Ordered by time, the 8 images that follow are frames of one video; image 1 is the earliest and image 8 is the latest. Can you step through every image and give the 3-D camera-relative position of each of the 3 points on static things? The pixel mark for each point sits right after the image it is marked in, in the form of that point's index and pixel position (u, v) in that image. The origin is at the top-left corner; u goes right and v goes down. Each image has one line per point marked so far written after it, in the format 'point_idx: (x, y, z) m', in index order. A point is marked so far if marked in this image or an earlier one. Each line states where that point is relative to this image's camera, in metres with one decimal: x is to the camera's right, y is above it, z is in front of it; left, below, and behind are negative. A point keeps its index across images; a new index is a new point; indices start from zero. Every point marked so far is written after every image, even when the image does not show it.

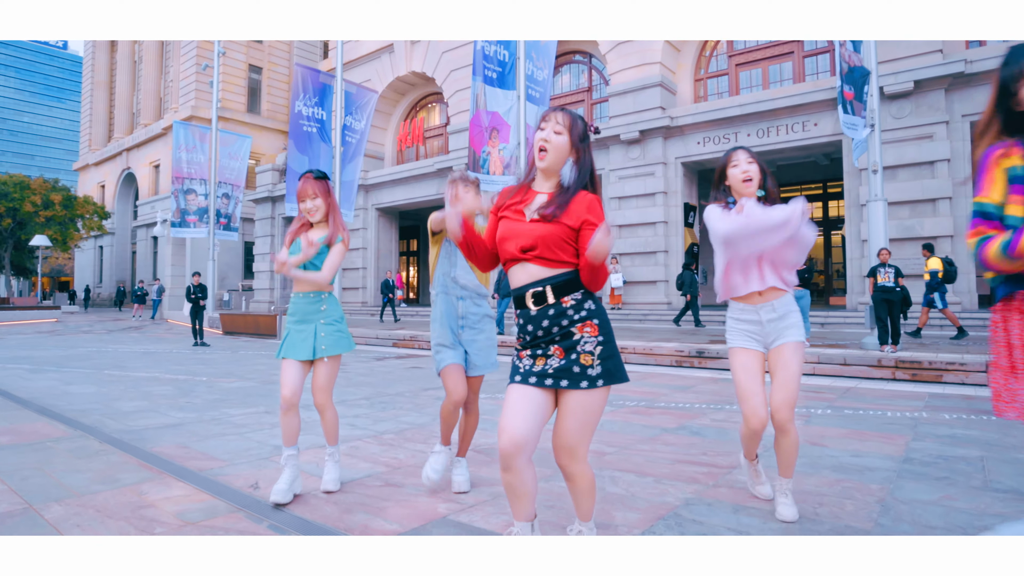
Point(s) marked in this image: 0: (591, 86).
0: (+1.8, +6.0, +17.4) m
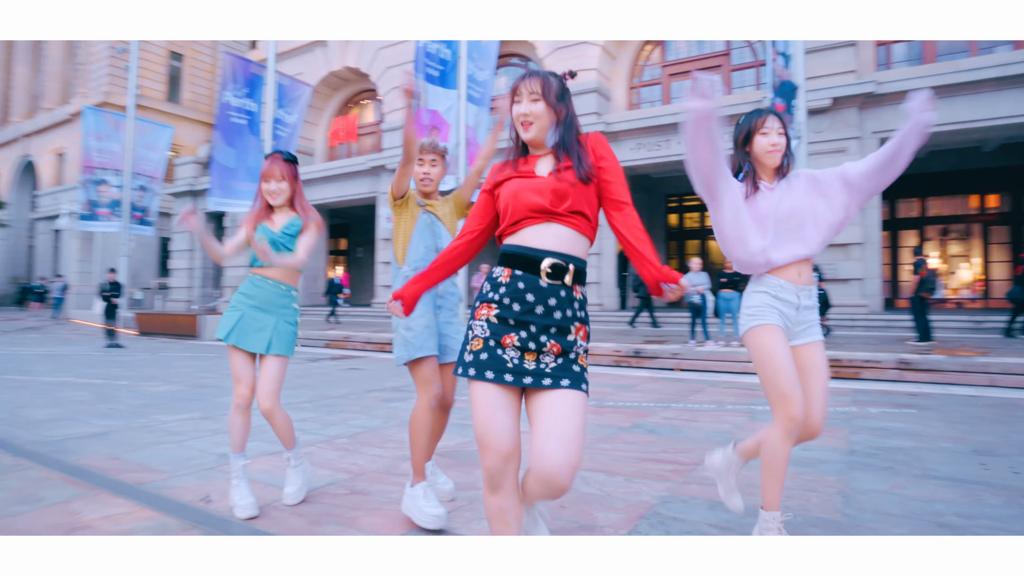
0: (0.0, +6.0, +17.5) m
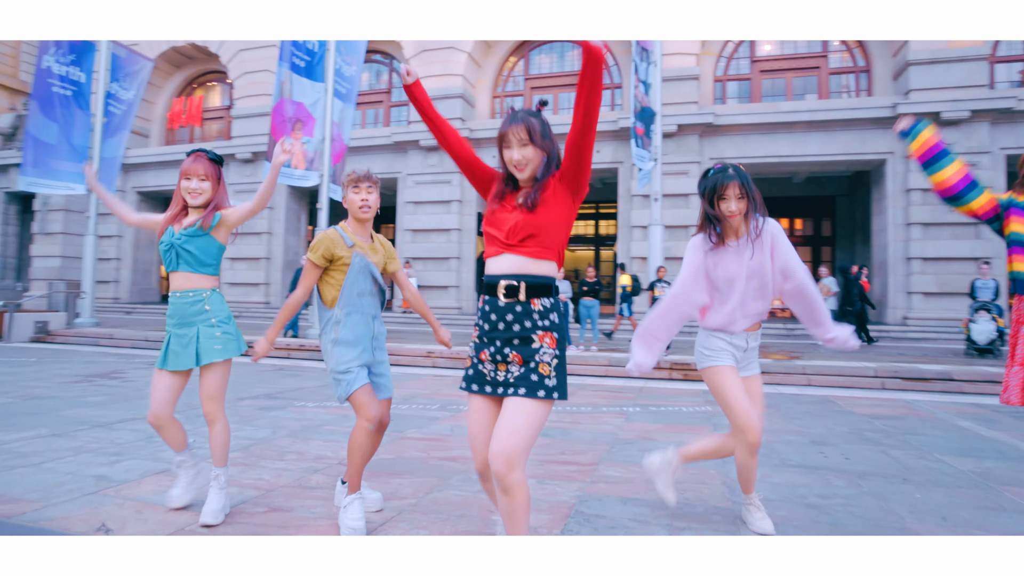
0: (-3.8, +5.9, +17.1) m
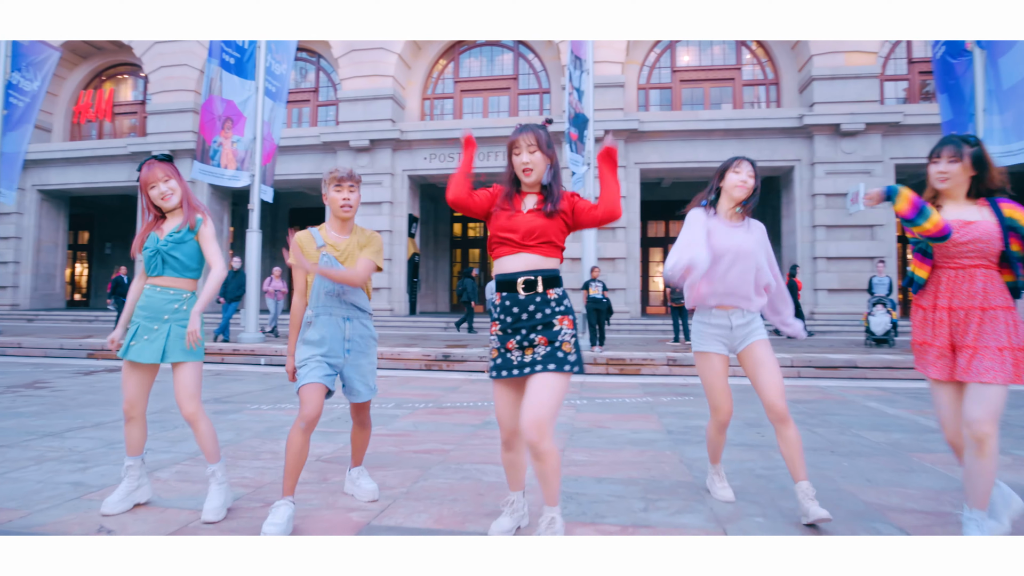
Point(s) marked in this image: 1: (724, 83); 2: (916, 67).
0: (-5.7, +5.9, +16.7) m
1: (+5.6, +5.5, +15.1) m
2: (+10.2, +5.6, +14.4) m
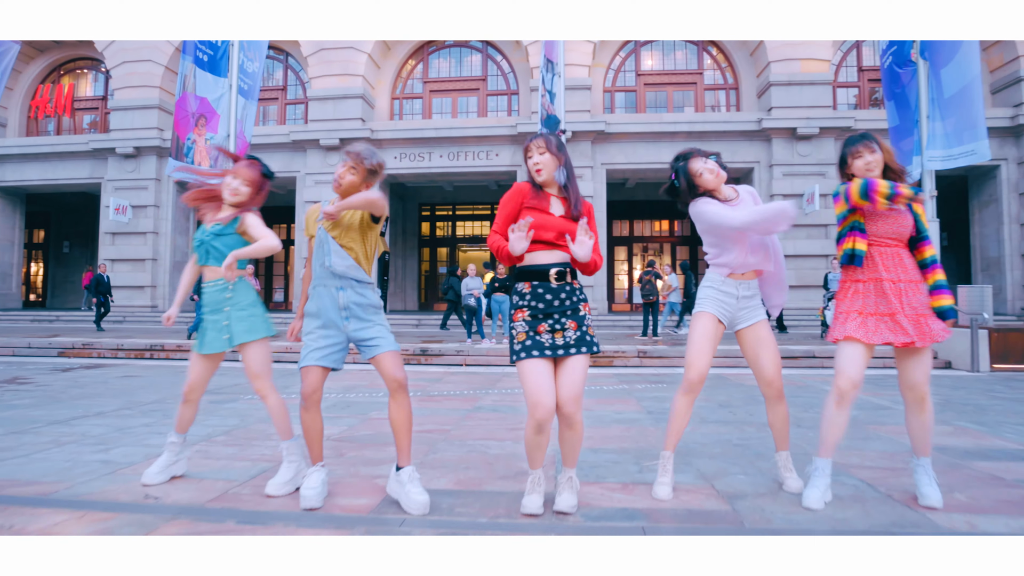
0: (-6.6, +5.9, +16.5) m
1: (+4.8, +5.6, +15.7) m
2: (+9.5, +5.7, +15.2) m
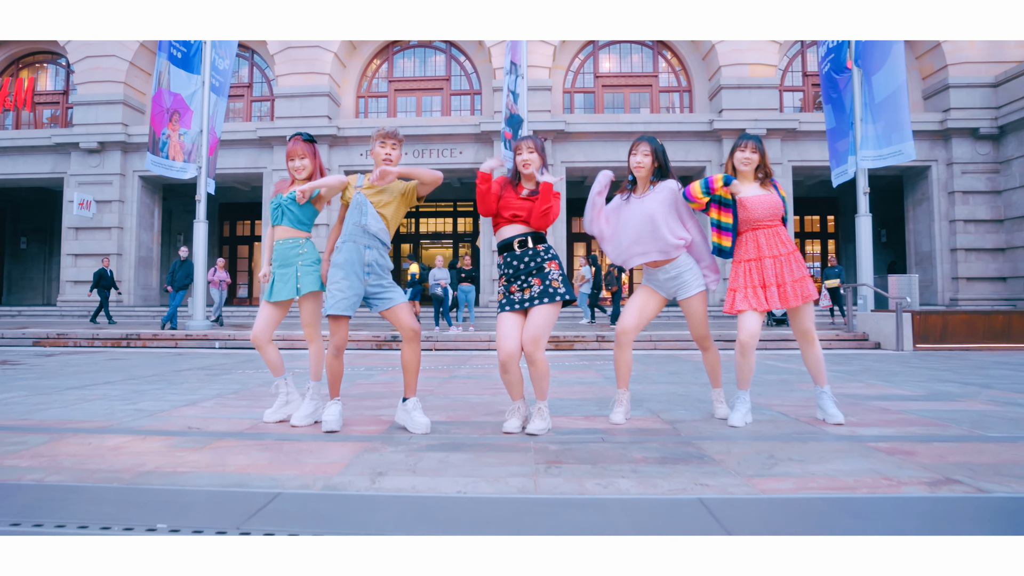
0: (-7.6, +6.0, +16.6) m
1: (+3.8, +5.8, +16.5) m
2: (+8.5, +6.0, +16.3) m
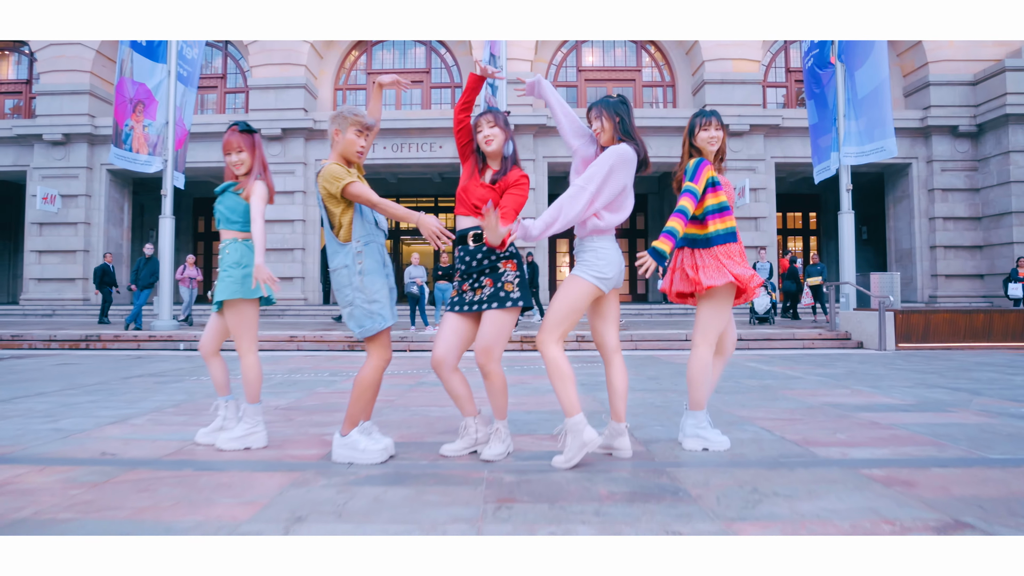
0: (-8.1, +6.1, +16.1) m
1: (+3.3, +5.8, +16.3) m
2: (+8.0, +6.0, +16.2) m
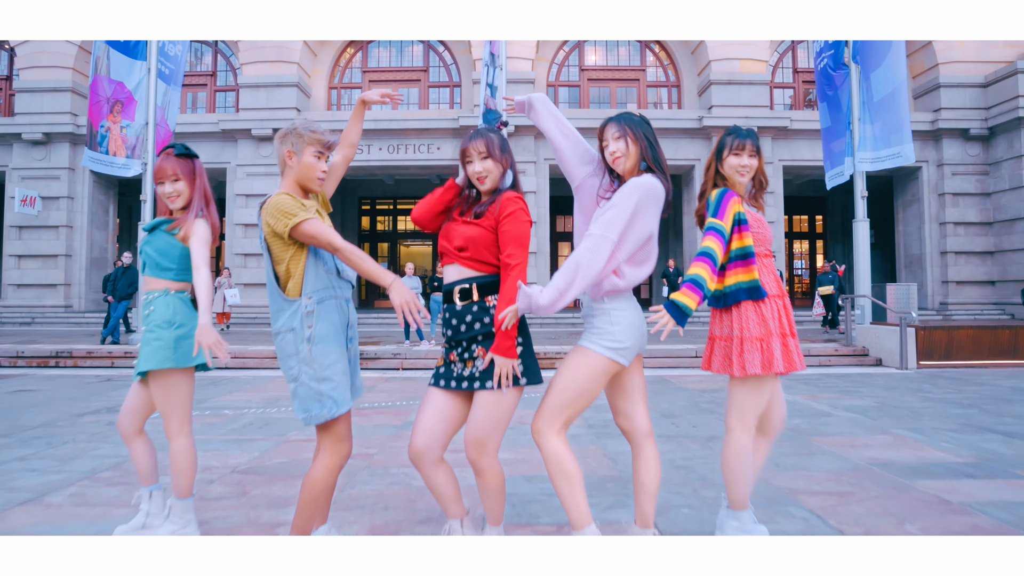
0: (-8.1, +6.0, +15.5) m
1: (+3.3, +5.6, +15.7) m
2: (+8.0, +5.8, +15.7) m
